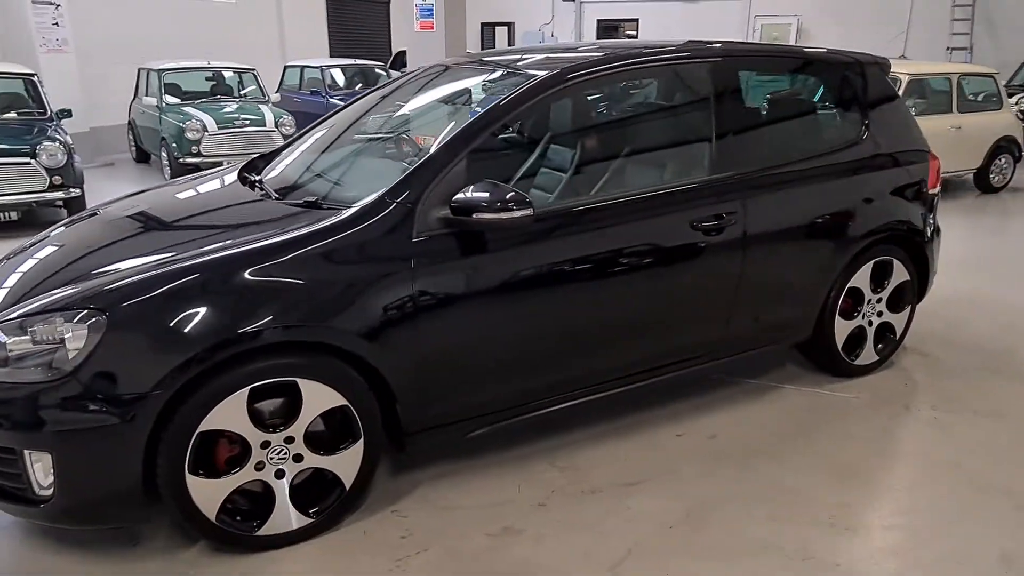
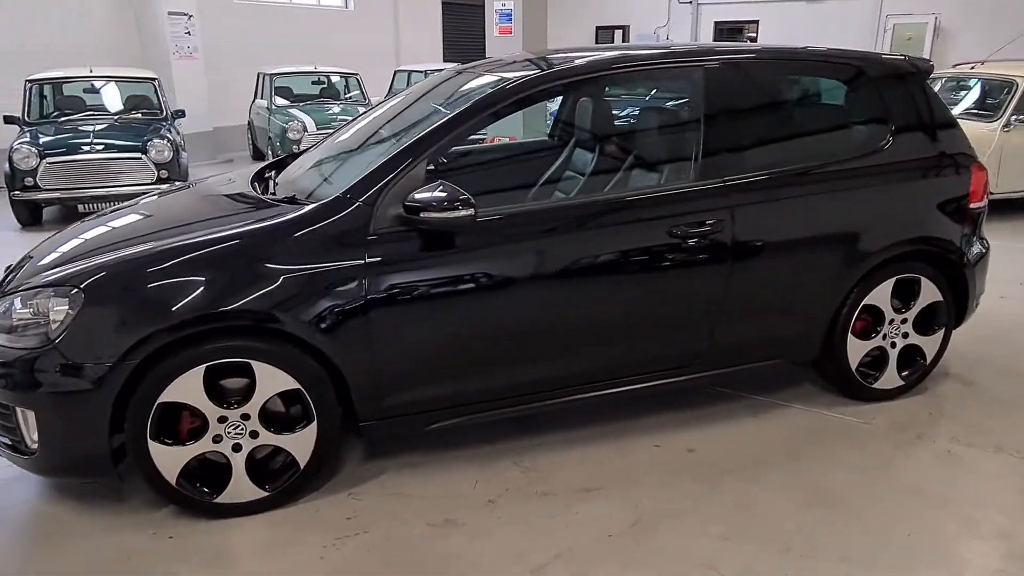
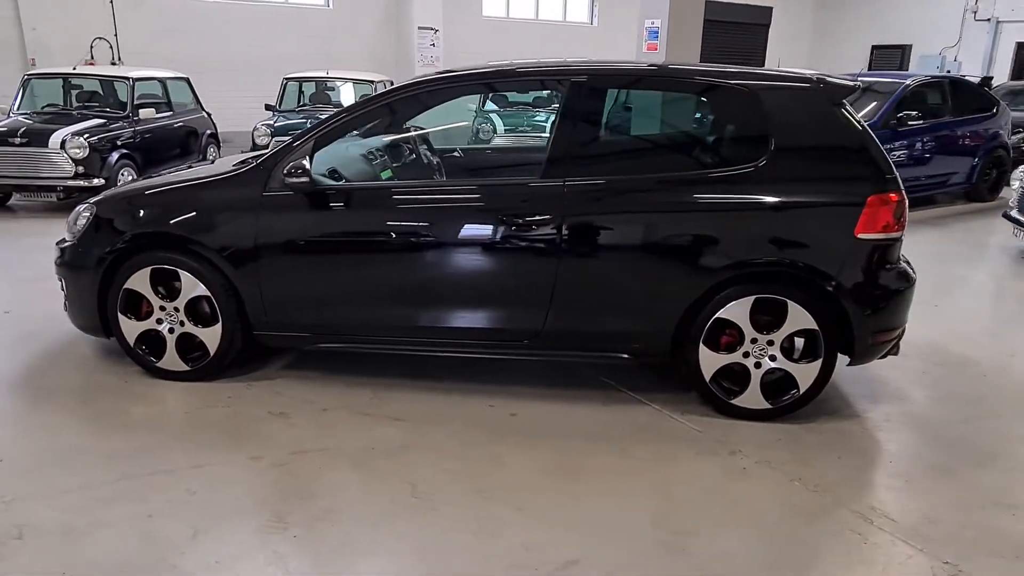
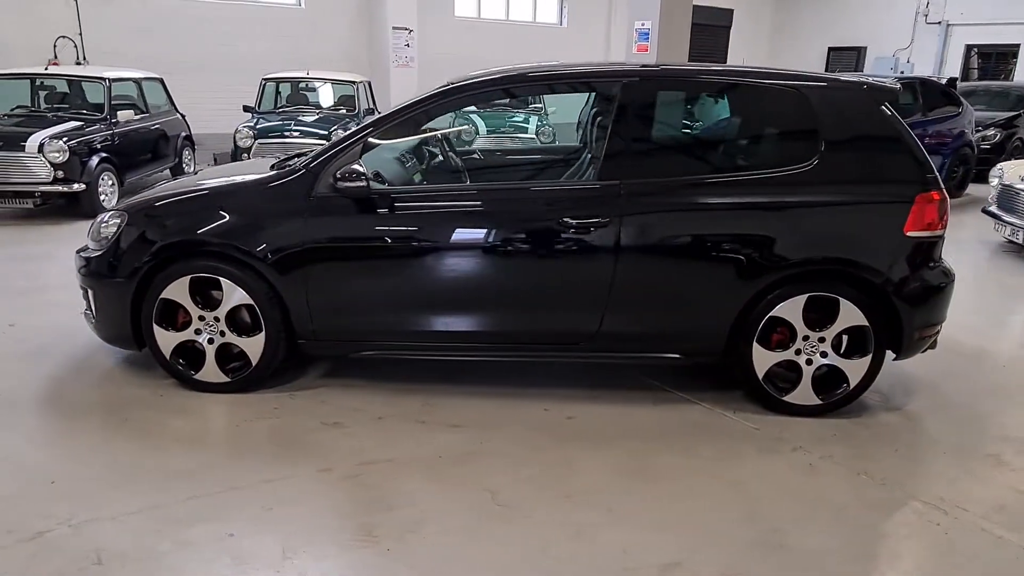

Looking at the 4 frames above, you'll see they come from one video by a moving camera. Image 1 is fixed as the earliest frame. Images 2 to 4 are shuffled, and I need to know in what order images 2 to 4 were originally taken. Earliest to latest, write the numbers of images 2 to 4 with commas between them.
2, 4, 3
